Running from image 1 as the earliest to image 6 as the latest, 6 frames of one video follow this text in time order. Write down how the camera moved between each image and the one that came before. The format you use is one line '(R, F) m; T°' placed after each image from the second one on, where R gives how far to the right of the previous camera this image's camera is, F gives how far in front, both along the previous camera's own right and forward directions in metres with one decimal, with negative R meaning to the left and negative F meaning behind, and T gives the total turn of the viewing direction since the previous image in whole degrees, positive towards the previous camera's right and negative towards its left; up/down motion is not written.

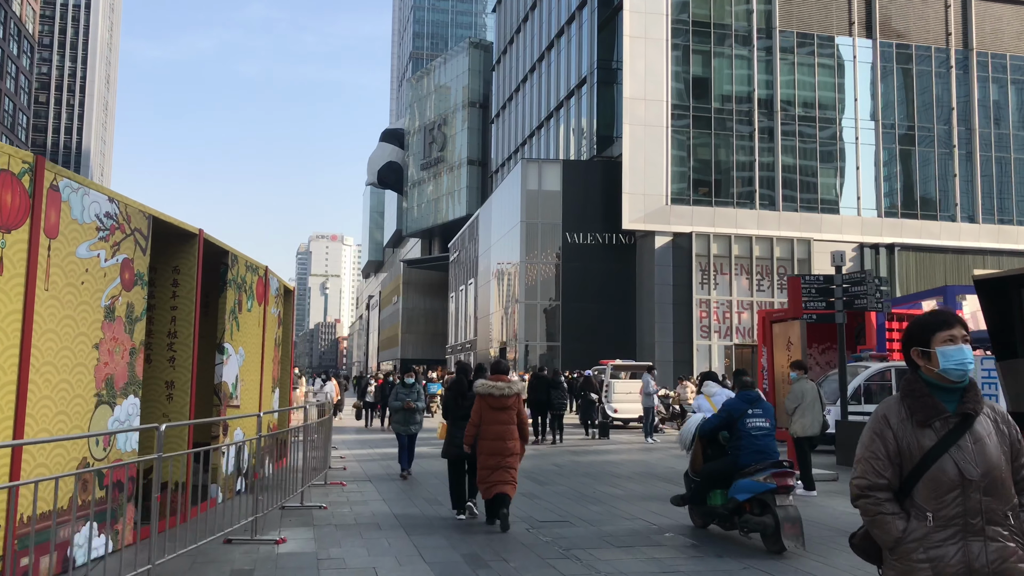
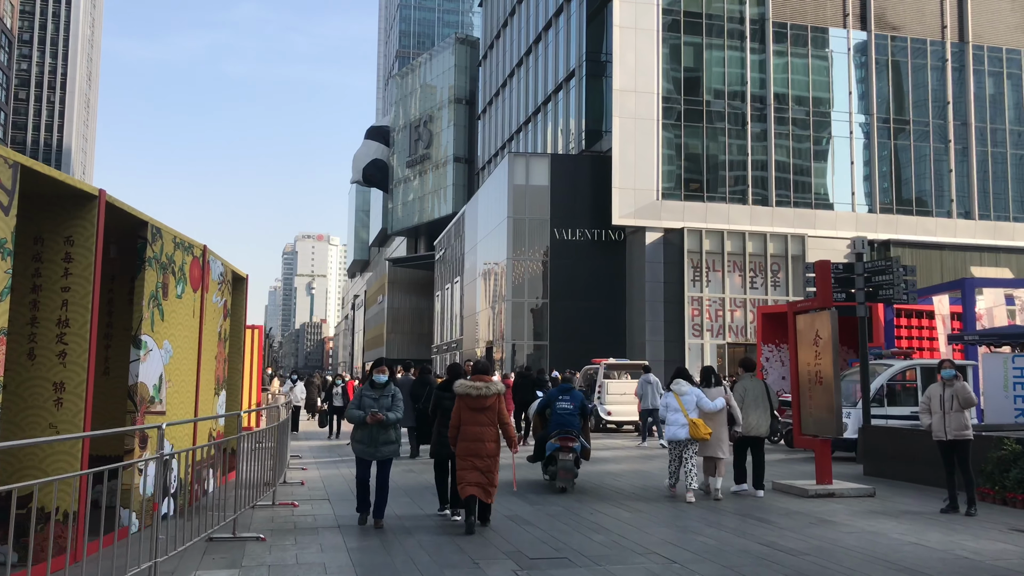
(0.0, +1.5) m; +1°
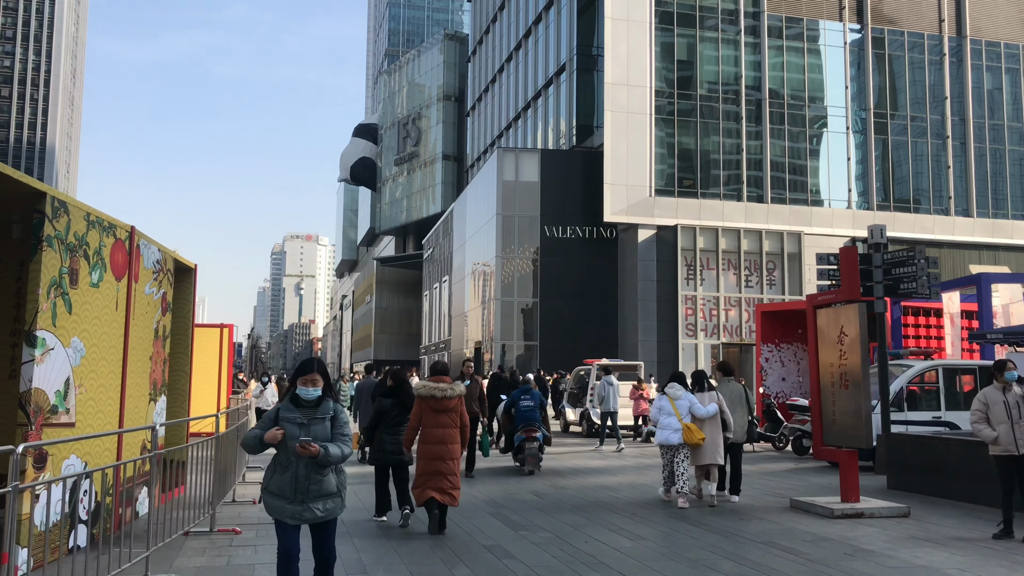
(+0.1, +1.2) m; +1°
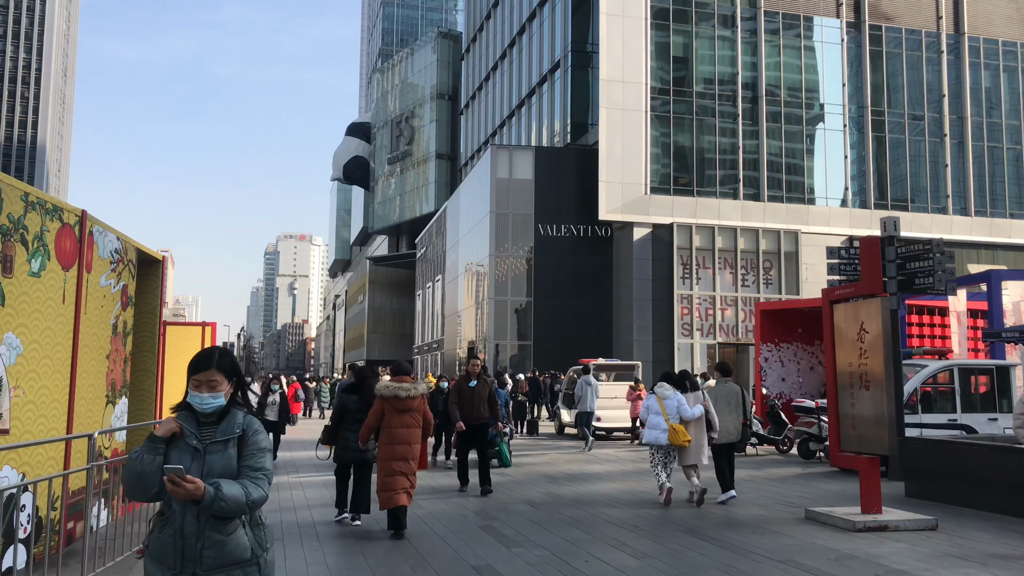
(0.0, +0.7) m; 0°
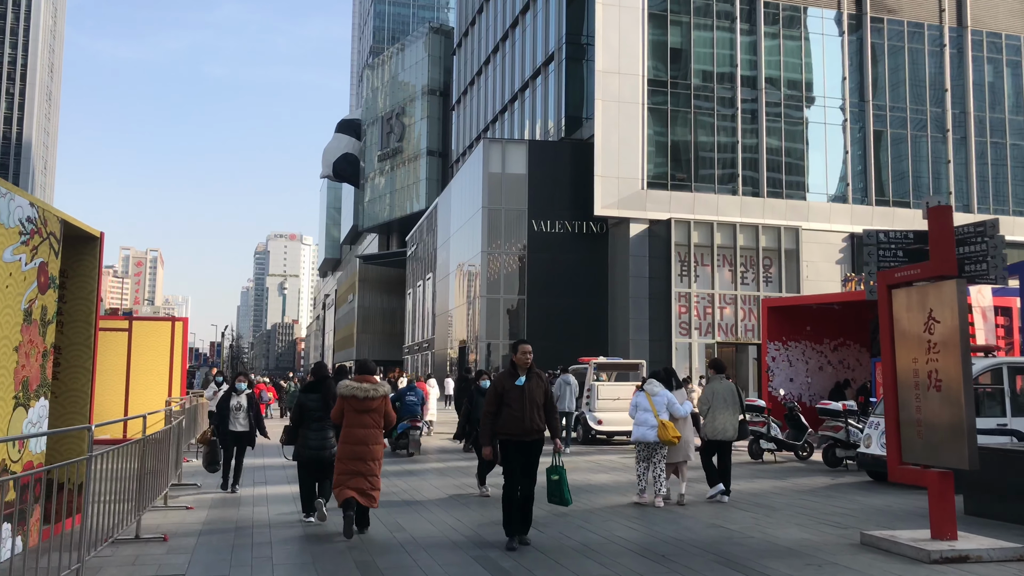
(-0.1, +1.3) m; +1°
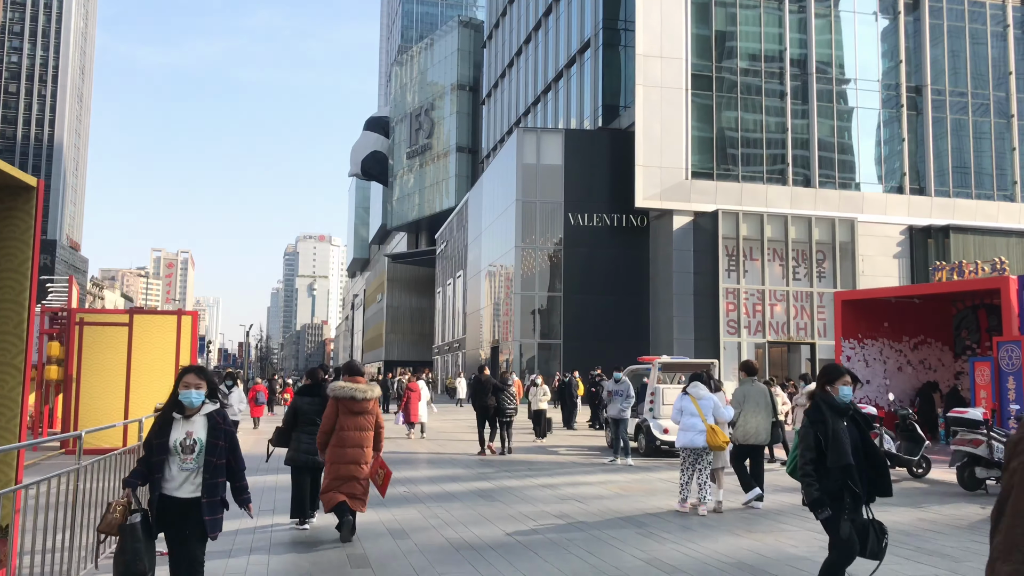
(-0.4, +2.1) m; -2°
